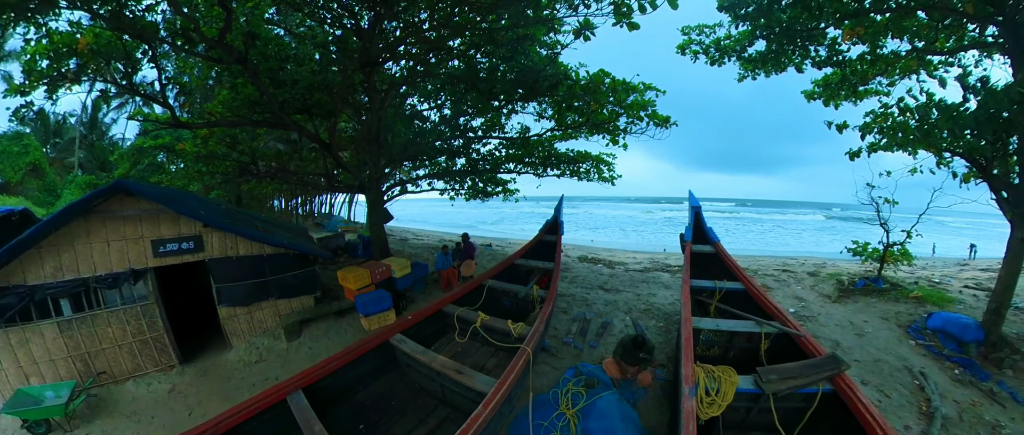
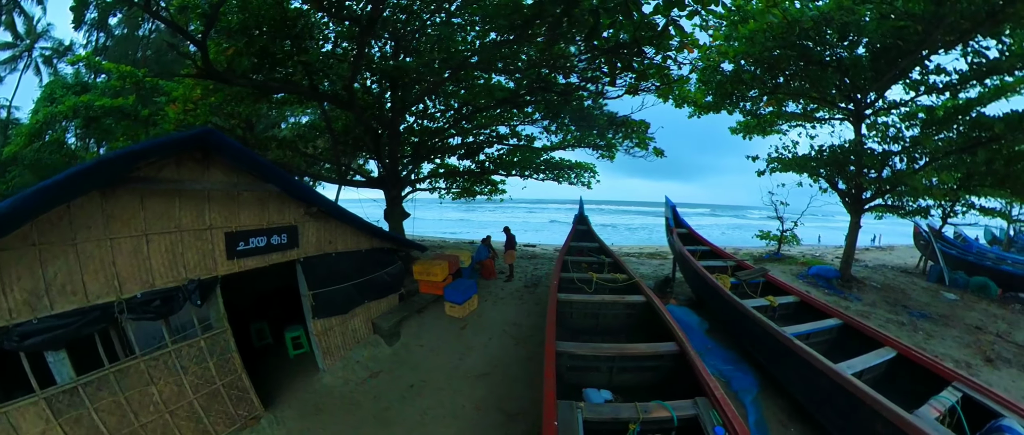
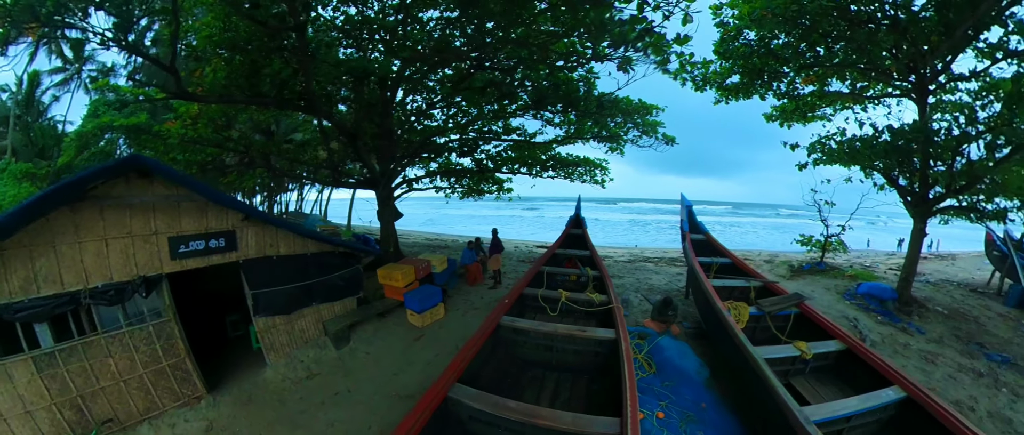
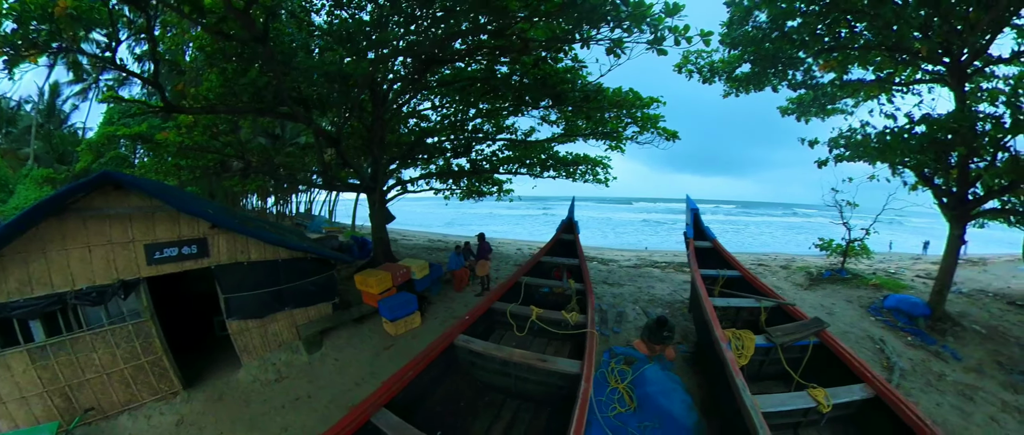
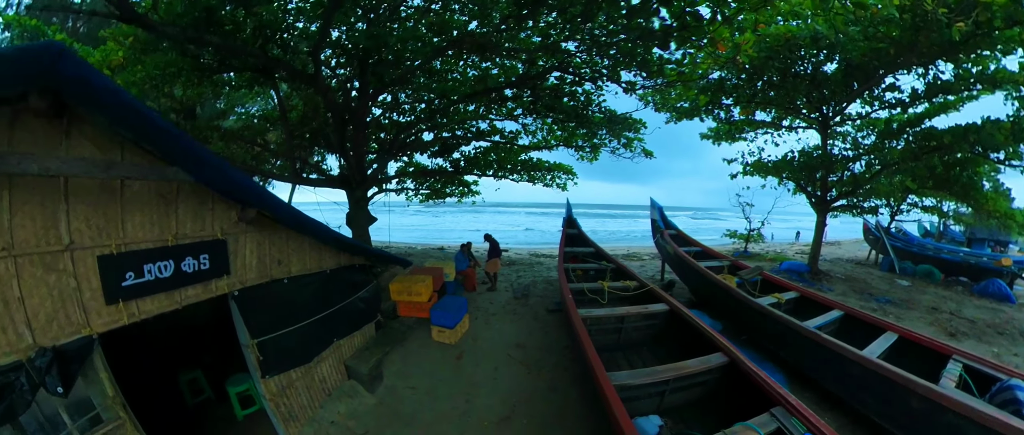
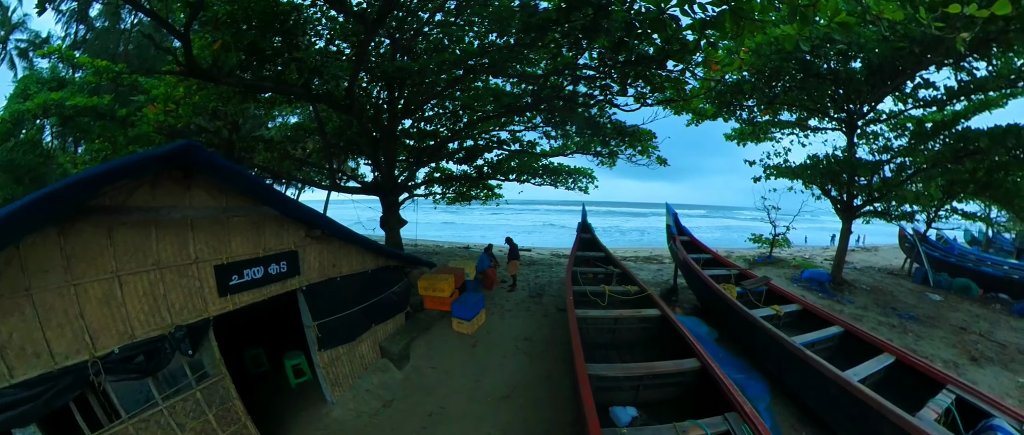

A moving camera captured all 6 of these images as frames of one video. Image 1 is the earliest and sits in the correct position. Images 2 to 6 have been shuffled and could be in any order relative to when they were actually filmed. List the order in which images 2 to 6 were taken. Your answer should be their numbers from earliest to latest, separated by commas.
4, 3, 2, 6, 5
